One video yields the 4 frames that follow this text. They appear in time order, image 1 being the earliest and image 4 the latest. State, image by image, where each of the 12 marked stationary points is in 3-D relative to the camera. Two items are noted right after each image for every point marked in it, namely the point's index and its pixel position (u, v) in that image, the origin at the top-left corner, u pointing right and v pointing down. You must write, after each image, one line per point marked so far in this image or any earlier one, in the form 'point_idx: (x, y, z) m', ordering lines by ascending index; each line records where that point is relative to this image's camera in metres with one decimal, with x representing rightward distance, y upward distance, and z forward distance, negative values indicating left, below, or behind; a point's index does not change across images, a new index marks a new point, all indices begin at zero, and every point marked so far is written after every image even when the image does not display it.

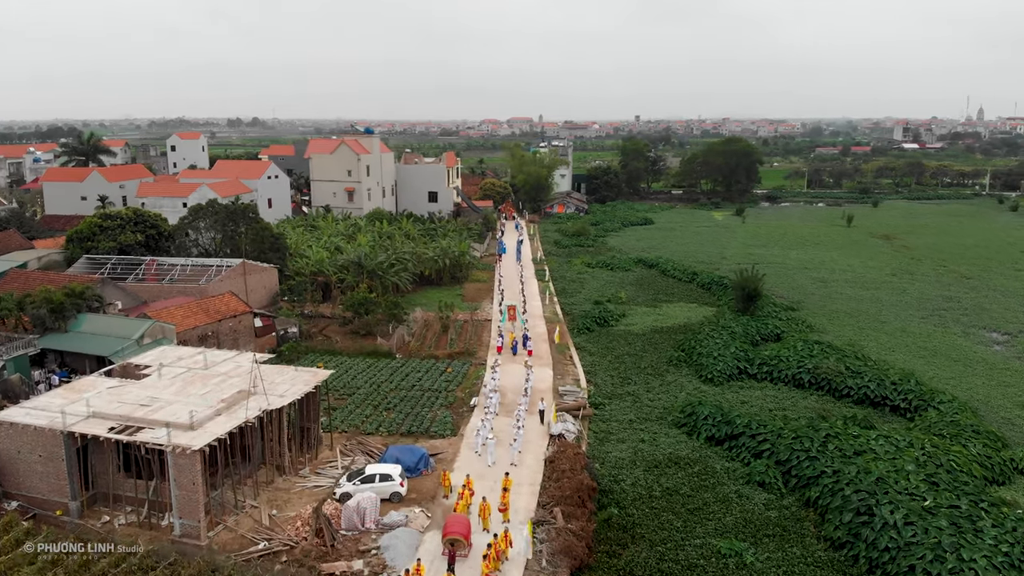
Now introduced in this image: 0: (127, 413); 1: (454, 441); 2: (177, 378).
0: (-8.5, -2.8, +15.9) m
1: (-1.5, -4.1, +19.1) m
2: (-8.4, -2.3, +18.0) m
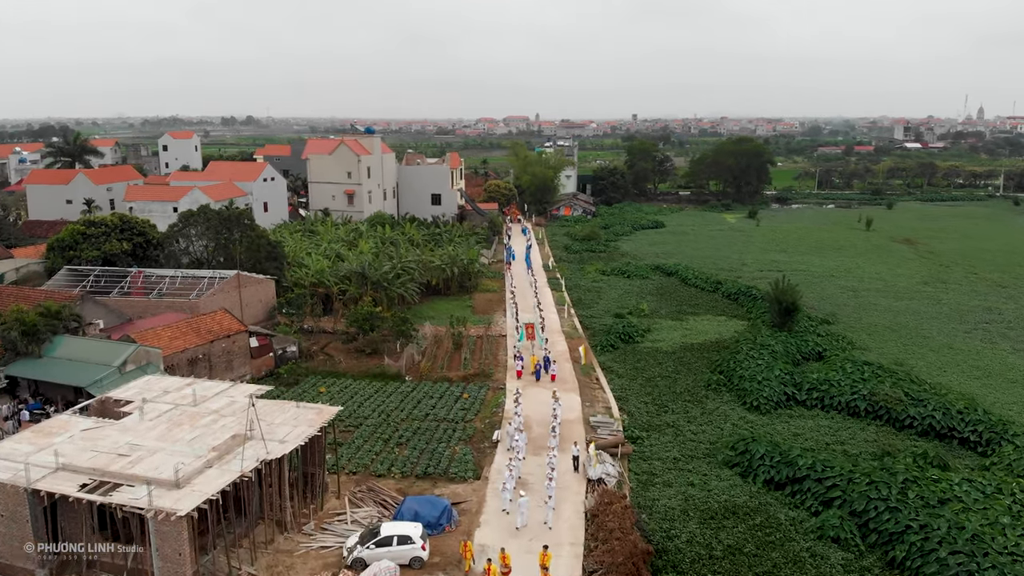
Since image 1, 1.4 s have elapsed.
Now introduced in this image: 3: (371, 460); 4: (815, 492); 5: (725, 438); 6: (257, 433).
0: (-7.7, -3.3, +13.5) m
1: (-0.8, -4.6, +16.8) m
2: (-7.6, -2.8, +15.7) m
3: (-3.6, -4.4, +18.2) m
4: (+7.0, -4.7, +16.5) m
5: (+5.7, -4.0, +19.4) m
6: (-5.2, -3.0, +14.8) m
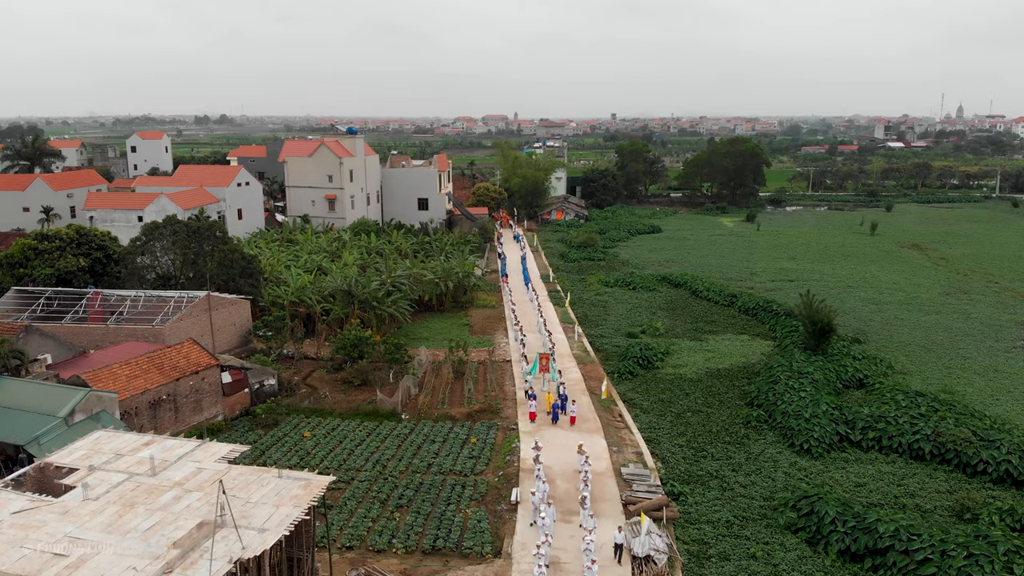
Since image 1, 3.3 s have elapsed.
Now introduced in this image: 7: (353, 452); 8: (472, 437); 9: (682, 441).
0: (-7.0, -4.1, +10.5) m
1: (-0.2, -5.4, +13.9) m
2: (-7.0, -3.6, +12.6) m
3: (-3.1, -5.1, +15.3) m
4: (+7.5, -5.4, +13.8) m
5: (+6.2, -4.7, +16.7) m
6: (-4.6, -3.8, +11.7) m
7: (-4.1, -4.3, +18.8) m
8: (-1.1, -4.1, +19.7) m
9: (+4.6, -4.1, +19.5) m
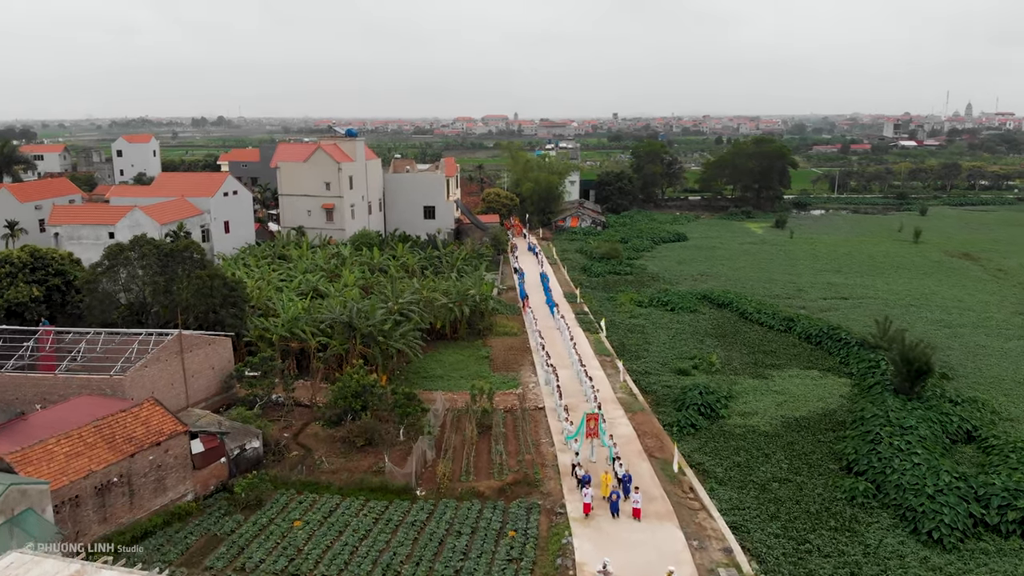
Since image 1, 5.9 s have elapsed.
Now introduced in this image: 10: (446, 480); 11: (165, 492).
0: (-6.0, -5.2, +6.3) m
1: (+0.8, -6.4, +9.7) m
2: (-6.0, -4.7, +8.4) m
3: (-2.0, -6.1, +11.1) m
4: (+8.6, -6.3, +9.7) m
5: (+7.3, -5.7, +12.5) m
6: (-3.6, -4.8, +7.6) m
7: (-3.1, -5.3, +14.6) m
8: (0.0, -5.1, +15.5) m
9: (+5.6, -5.1, +15.3) m
10: (-1.6, -4.6, +17.7) m
11: (-7.7, -4.5, +16.1) m
